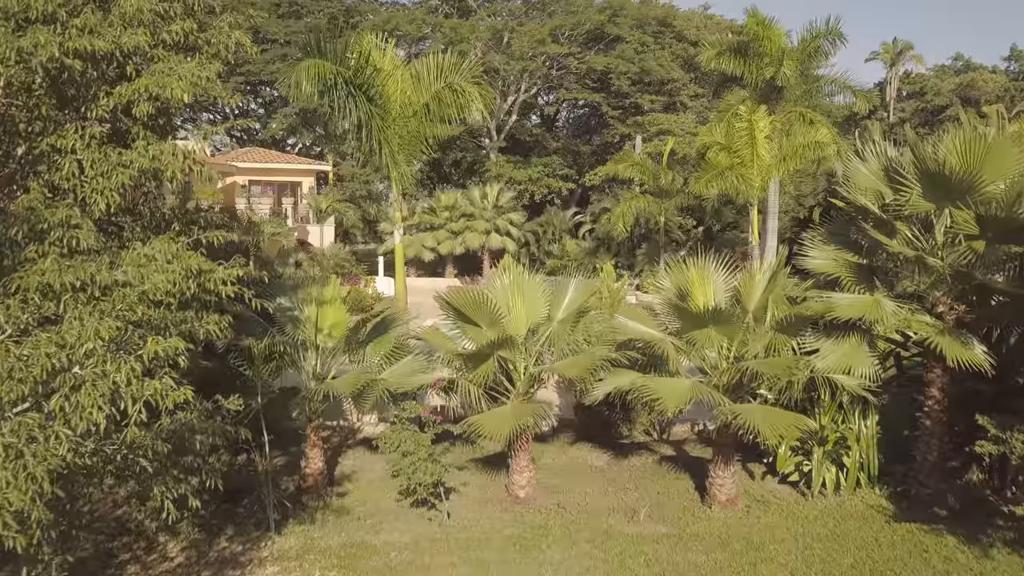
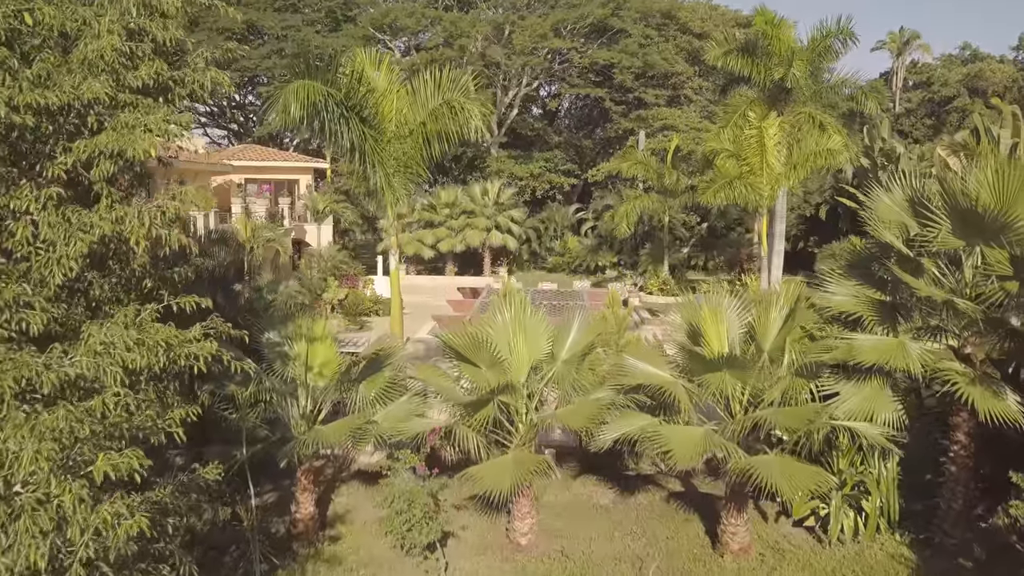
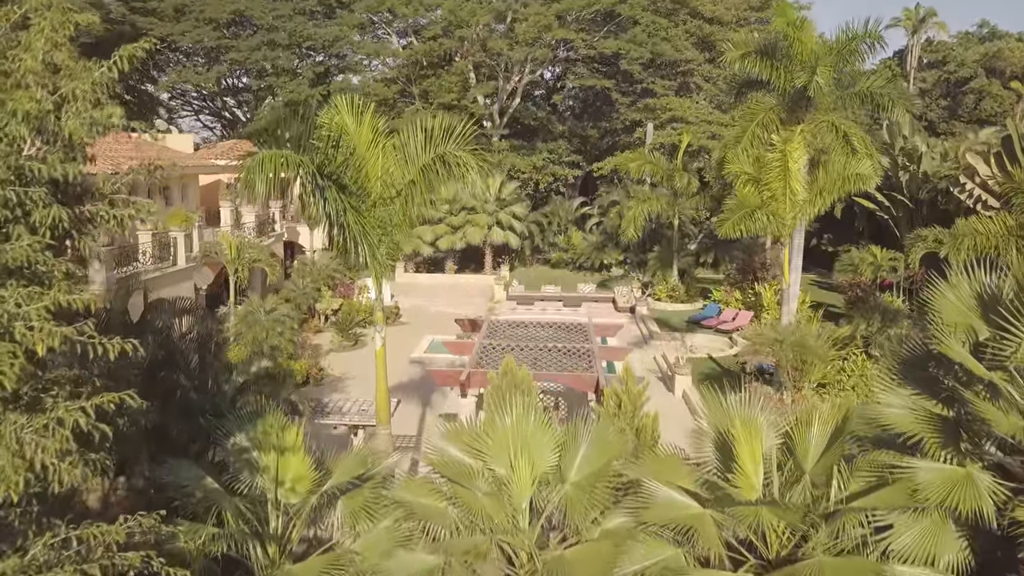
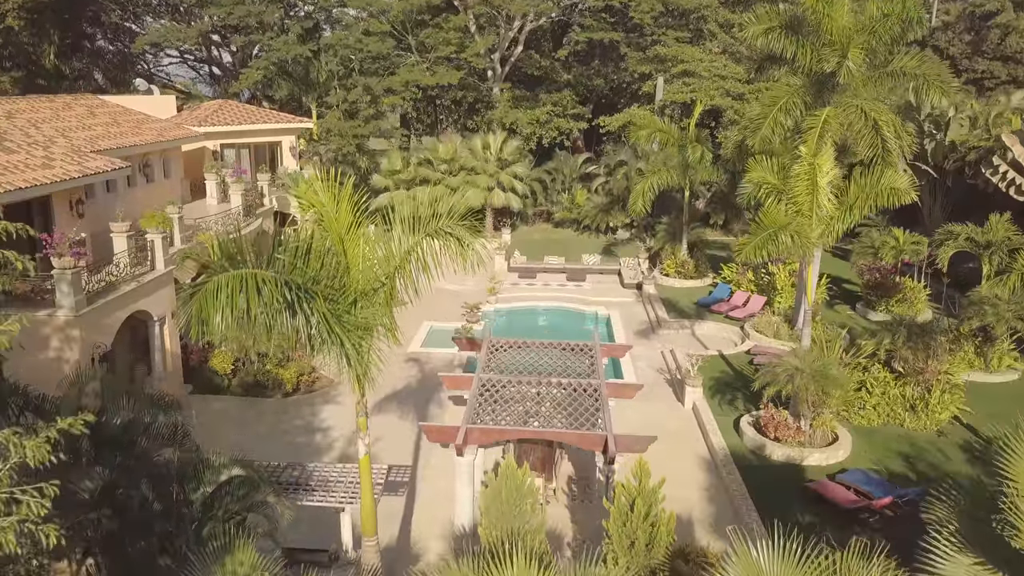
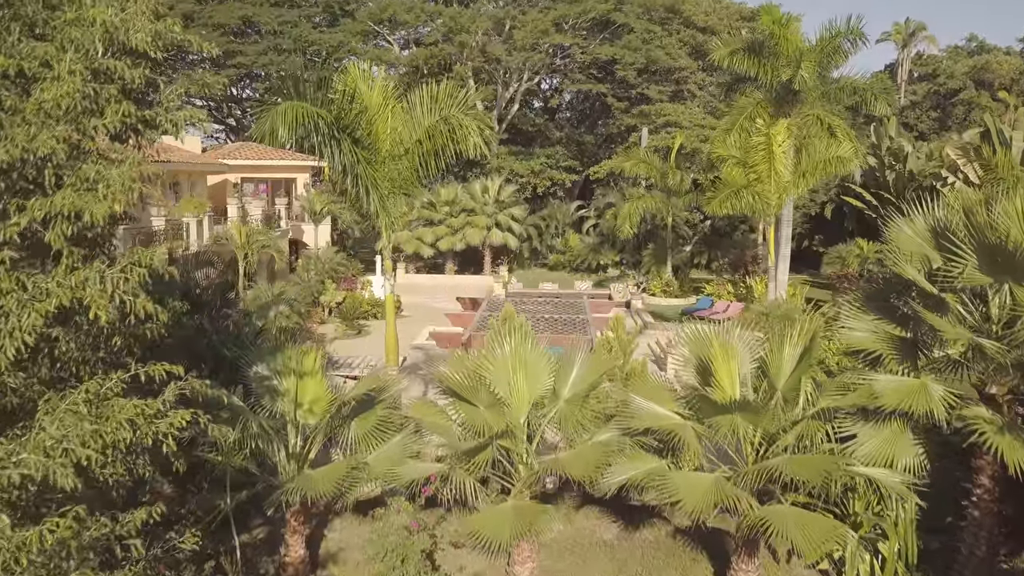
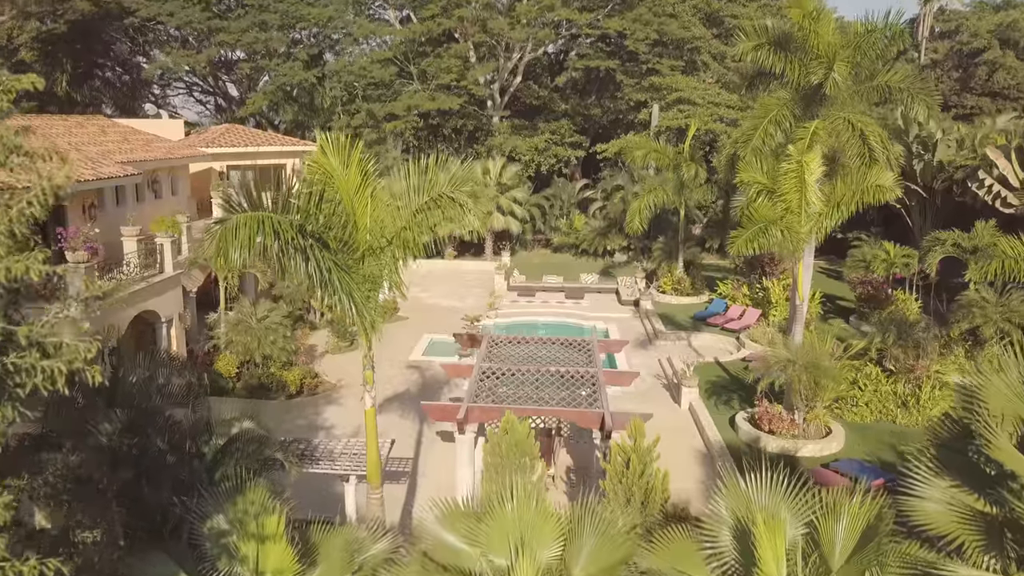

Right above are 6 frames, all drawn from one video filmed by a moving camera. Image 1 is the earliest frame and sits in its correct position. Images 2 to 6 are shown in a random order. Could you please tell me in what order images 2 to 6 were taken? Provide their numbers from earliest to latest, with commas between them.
2, 5, 3, 6, 4
